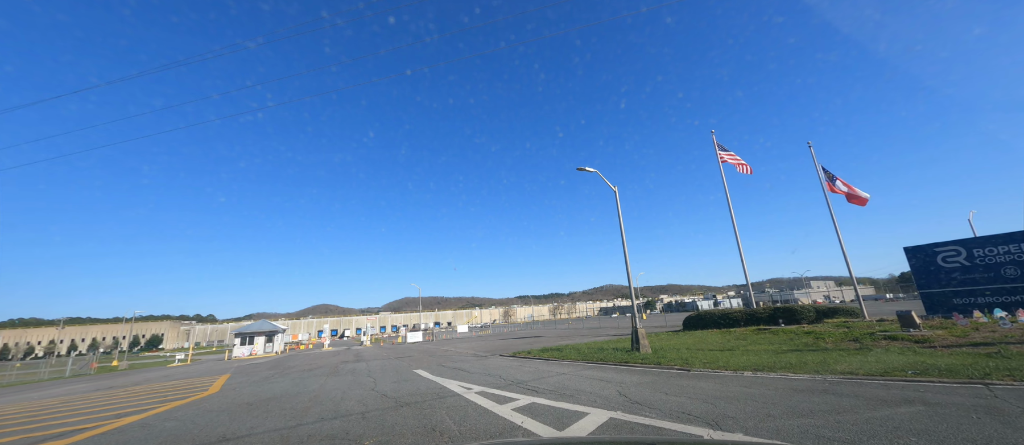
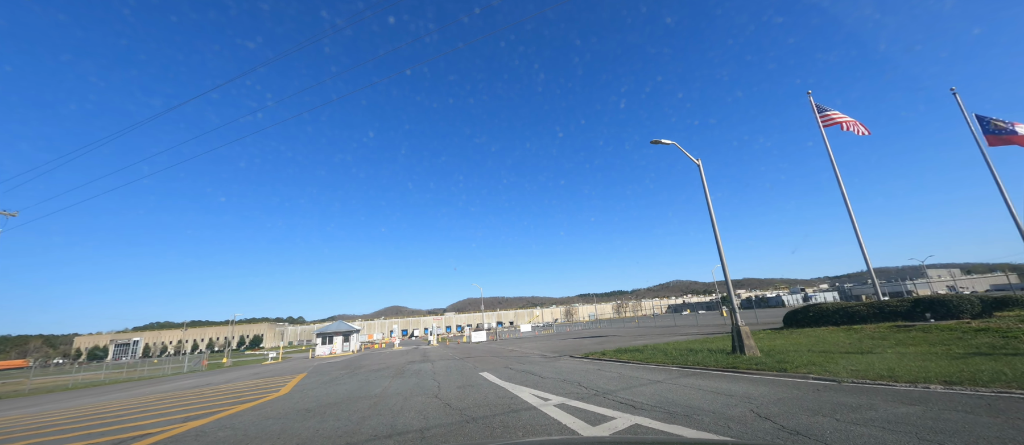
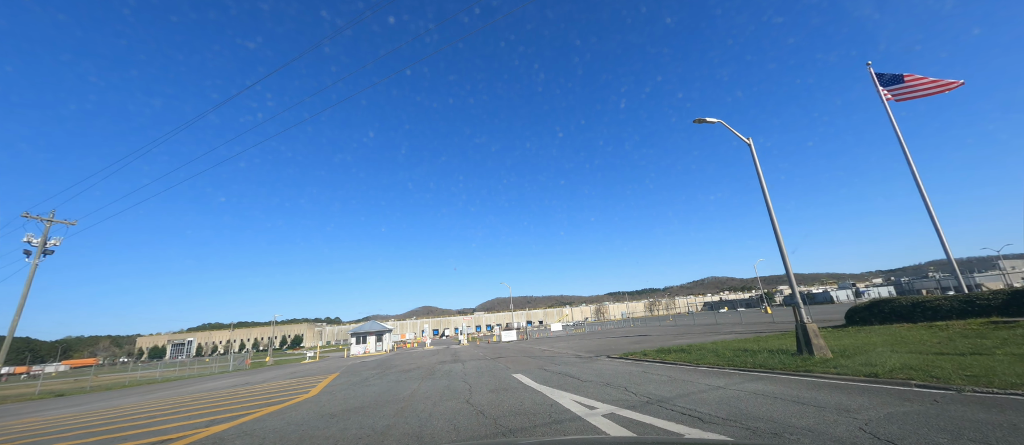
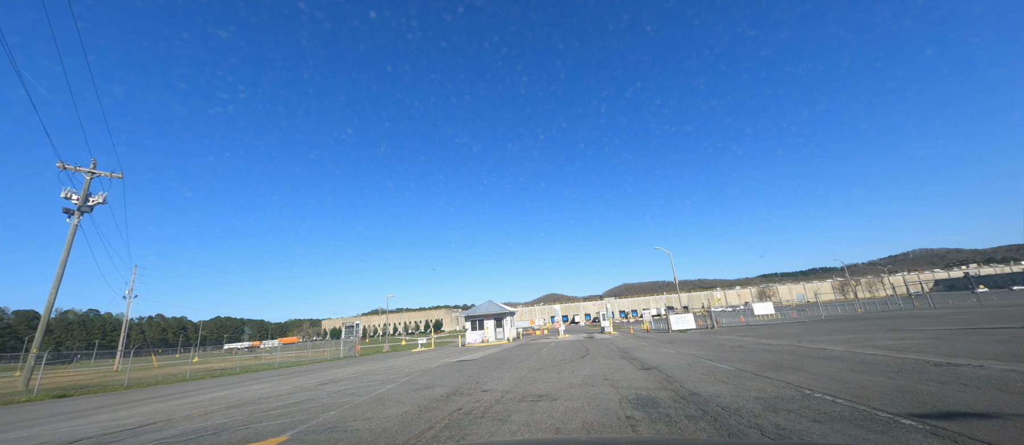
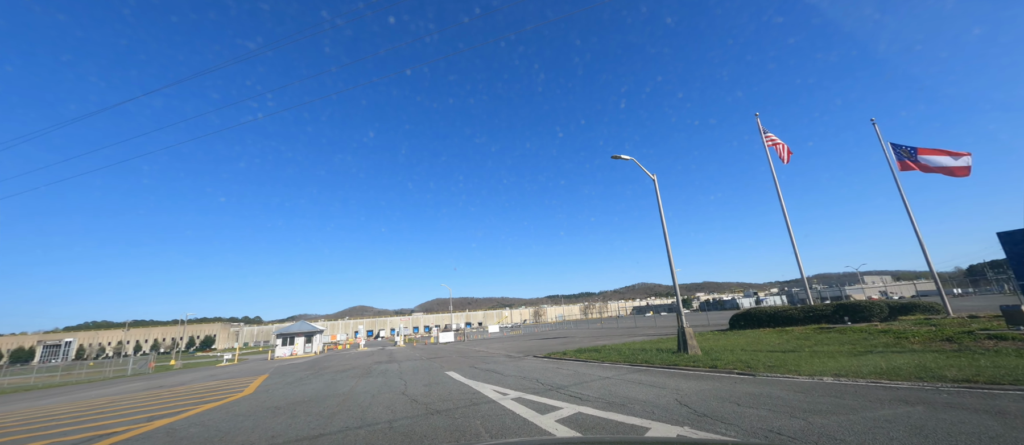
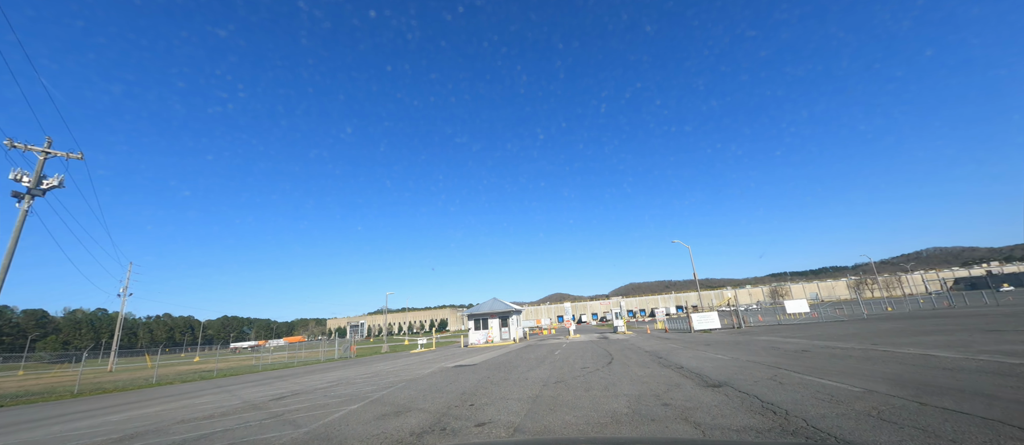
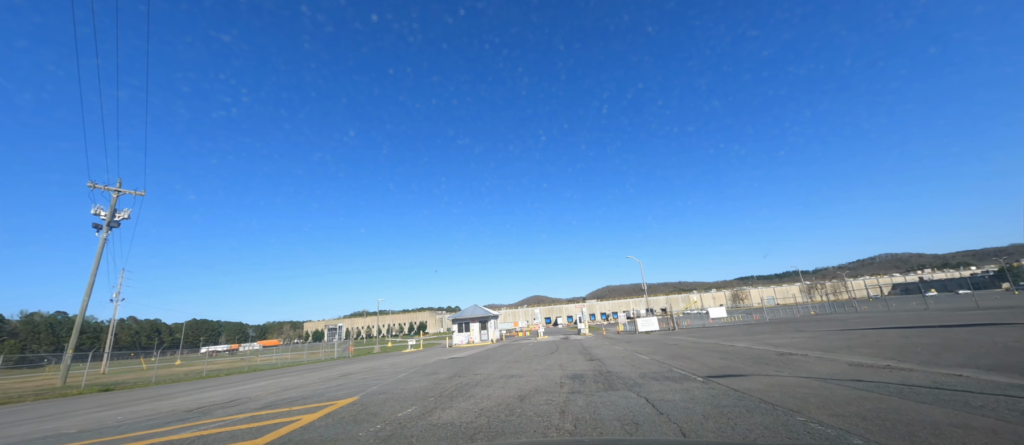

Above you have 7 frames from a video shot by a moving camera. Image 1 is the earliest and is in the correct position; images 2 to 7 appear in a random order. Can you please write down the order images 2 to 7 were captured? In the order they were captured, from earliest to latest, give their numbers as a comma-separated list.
5, 2, 3, 7, 4, 6
